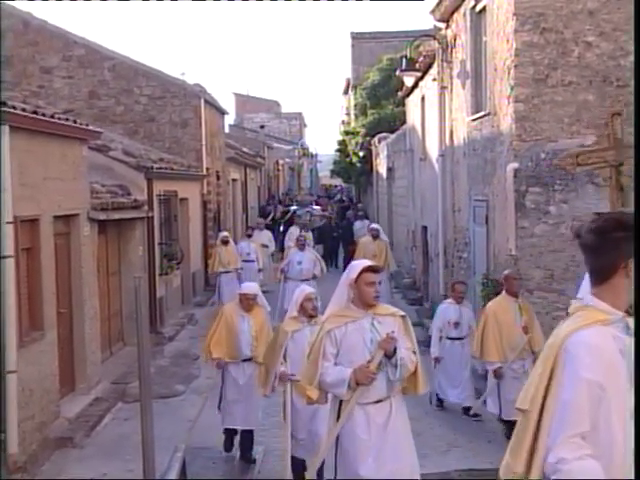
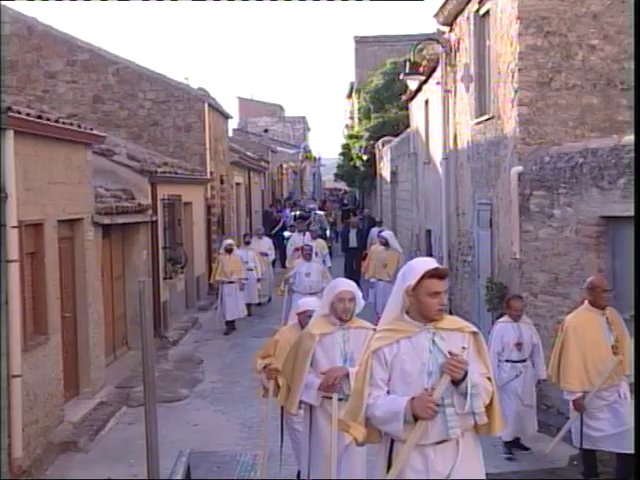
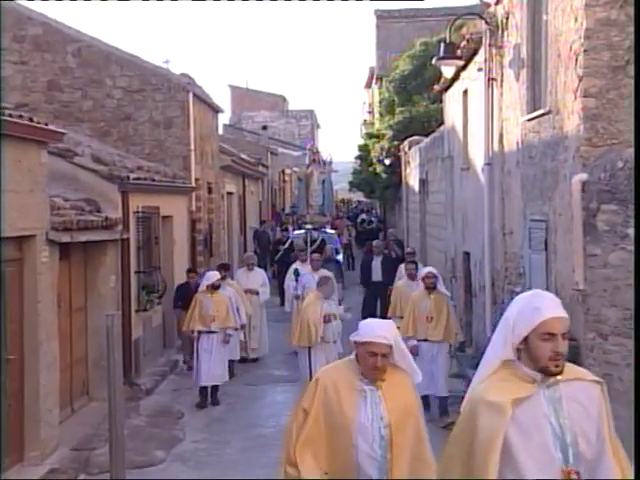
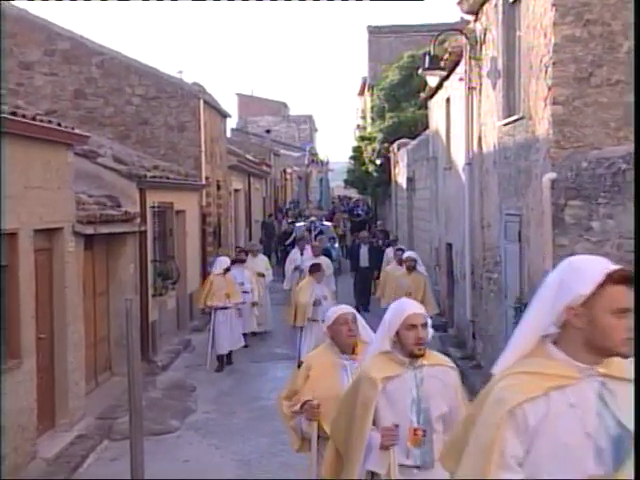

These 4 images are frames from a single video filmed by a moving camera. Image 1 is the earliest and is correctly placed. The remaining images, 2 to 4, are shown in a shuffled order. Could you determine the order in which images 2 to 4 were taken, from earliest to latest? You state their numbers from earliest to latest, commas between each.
2, 4, 3
